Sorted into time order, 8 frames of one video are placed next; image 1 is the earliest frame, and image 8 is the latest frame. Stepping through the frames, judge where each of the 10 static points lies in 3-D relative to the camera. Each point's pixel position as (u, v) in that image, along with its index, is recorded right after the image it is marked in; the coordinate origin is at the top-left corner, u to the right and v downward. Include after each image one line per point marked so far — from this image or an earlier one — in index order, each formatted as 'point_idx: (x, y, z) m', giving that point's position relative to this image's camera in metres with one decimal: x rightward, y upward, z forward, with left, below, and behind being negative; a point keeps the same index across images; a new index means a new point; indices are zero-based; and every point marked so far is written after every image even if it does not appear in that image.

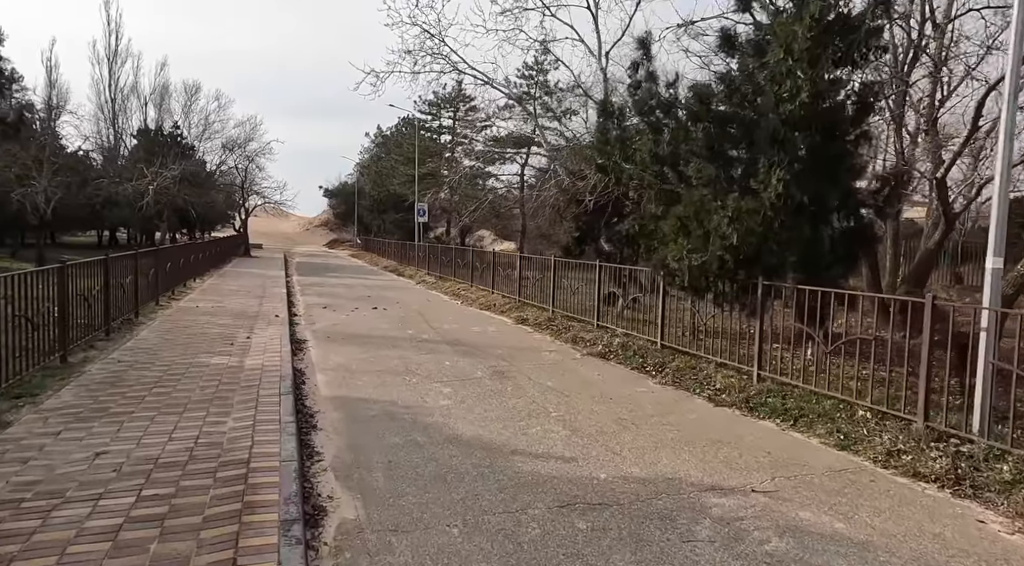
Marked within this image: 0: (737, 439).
0: (+1.8, -1.2, +5.8) m
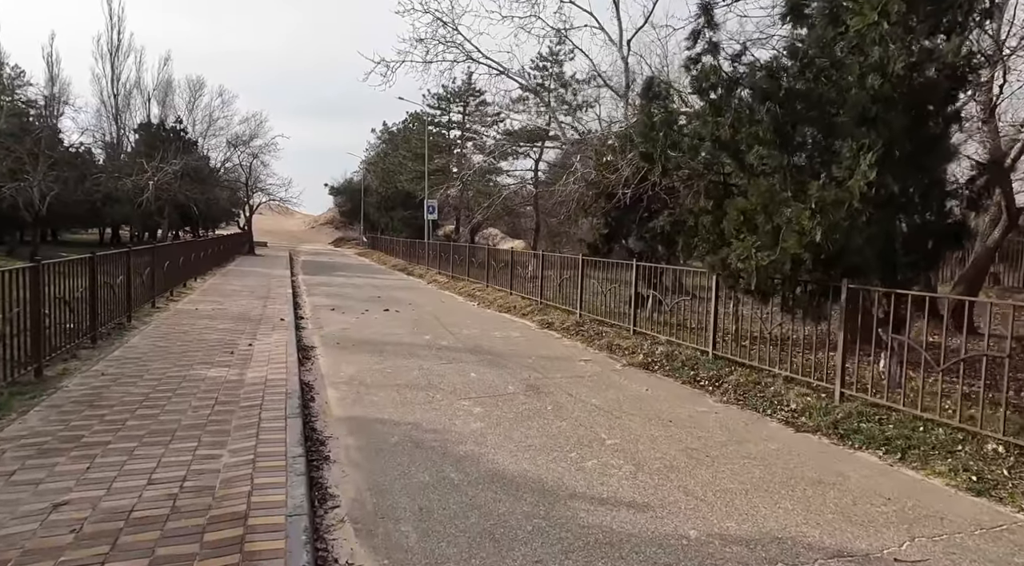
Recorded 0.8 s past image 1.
0: (+2.2, -1.3, +4.7) m
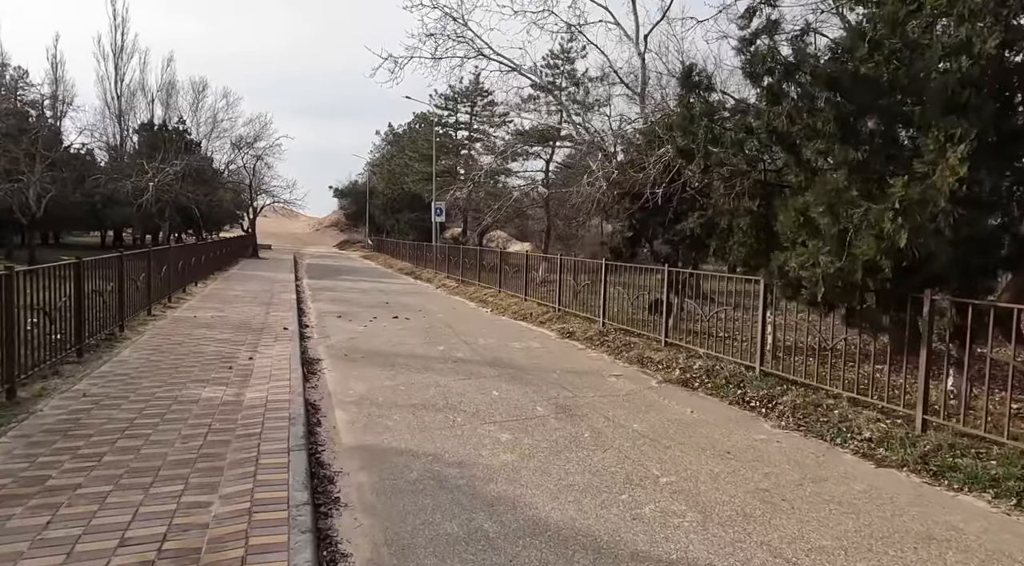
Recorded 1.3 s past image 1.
0: (+2.4, -1.4, +3.9) m
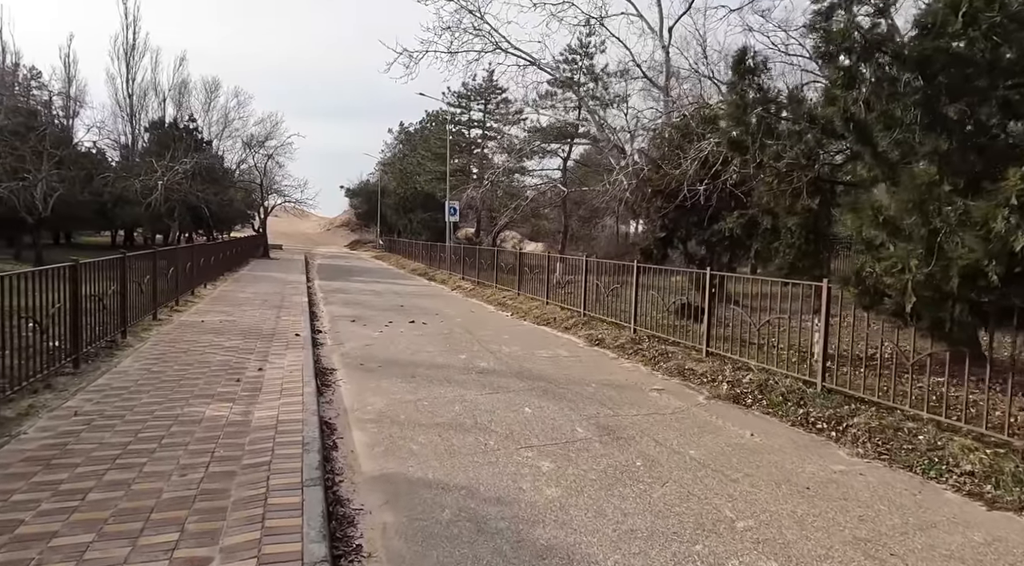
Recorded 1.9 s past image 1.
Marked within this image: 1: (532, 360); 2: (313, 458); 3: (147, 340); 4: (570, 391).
0: (+2.7, -1.4, +3.2) m
1: (+0.3, -1.0, +9.5) m
2: (-1.4, -1.2, +5.0) m
3: (-4.9, -0.8, +9.7) m
4: (+0.6, -1.1, +7.7) m
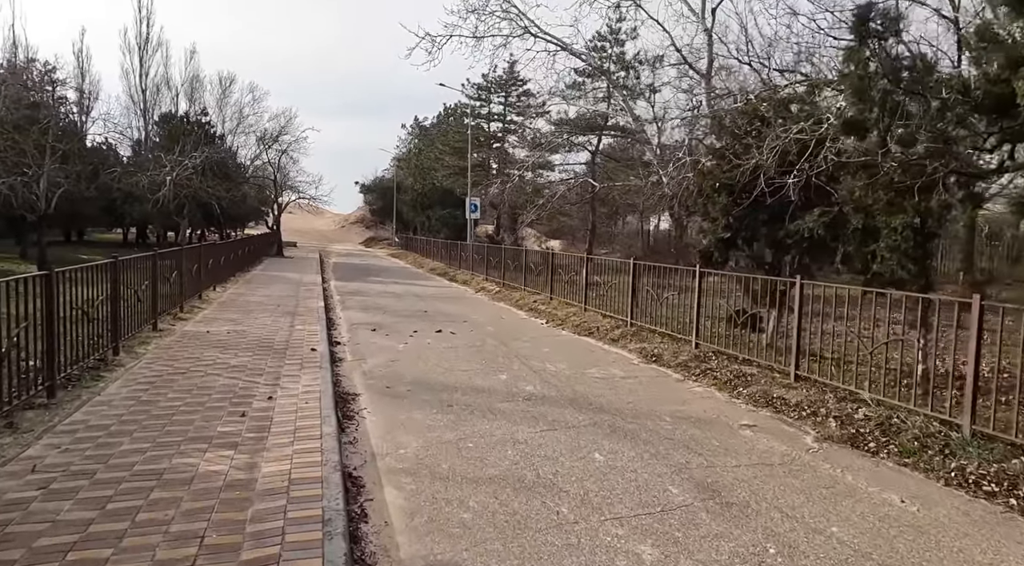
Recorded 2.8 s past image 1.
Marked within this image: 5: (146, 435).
0: (+3.1, -1.6, +1.8) m
1: (+0.8, -1.1, +8.2) m
2: (-0.9, -1.3, +3.7) m
3: (-4.3, -0.9, +8.5) m
4: (+1.1, -1.3, +6.3) m
5: (-2.7, -1.1, +5.4) m
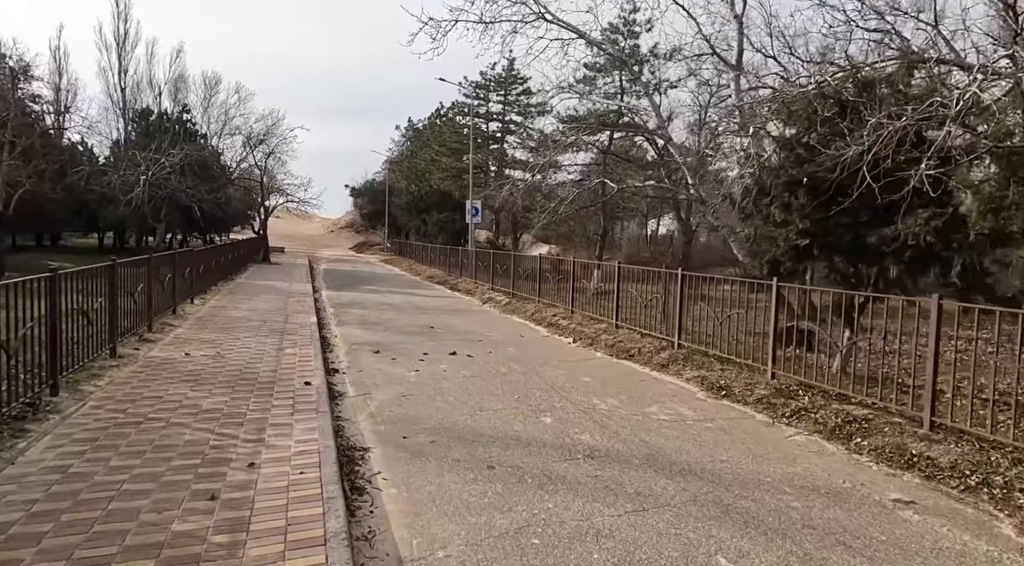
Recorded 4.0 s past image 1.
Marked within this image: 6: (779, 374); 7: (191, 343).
0: (+3.7, -1.7, +0.1) m
1: (+1.3, -1.3, +6.5) m
2: (-0.4, -1.5, +1.9) m
3: (-3.9, -1.1, +6.7) m
4: (+1.6, -1.4, +4.6) m
5: (-2.3, -1.3, +3.6) m
6: (+3.0, -1.0, +8.0) m
7: (-4.5, -0.8, +10.2) m
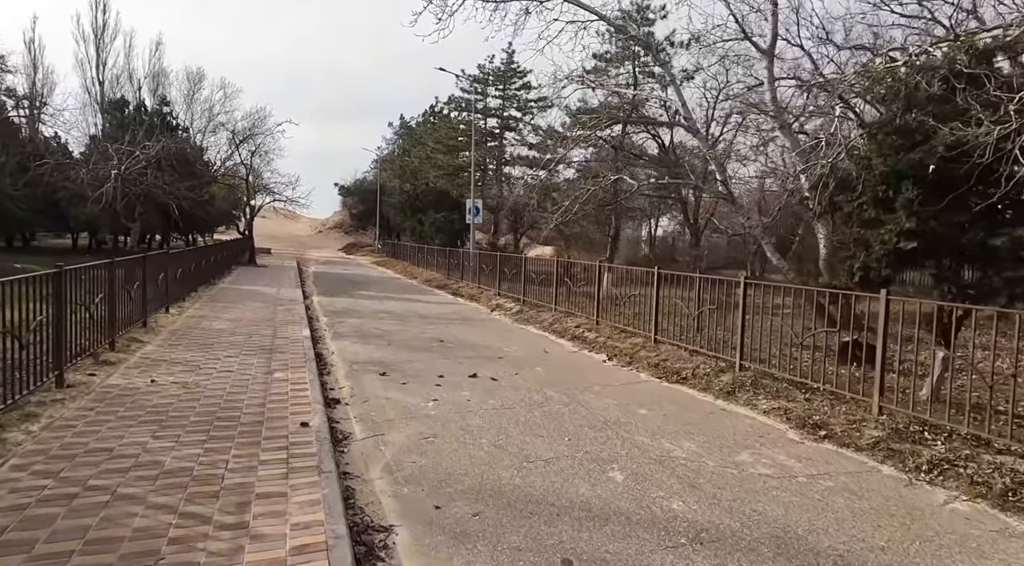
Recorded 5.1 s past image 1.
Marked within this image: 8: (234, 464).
0: (+4.2, -1.8, -1.4) m
1: (+1.7, -1.4, +4.9) m
2: (+0.1, -1.6, +0.3) m
3: (-3.5, -1.2, +5.0) m
4: (+2.1, -1.5, +3.1) m
5: (-1.8, -1.4, +2.0) m
6: (+3.4, -1.1, +6.5) m
7: (-4.1, -1.0, +8.5) m
8: (-1.9, -1.2, +5.0) m
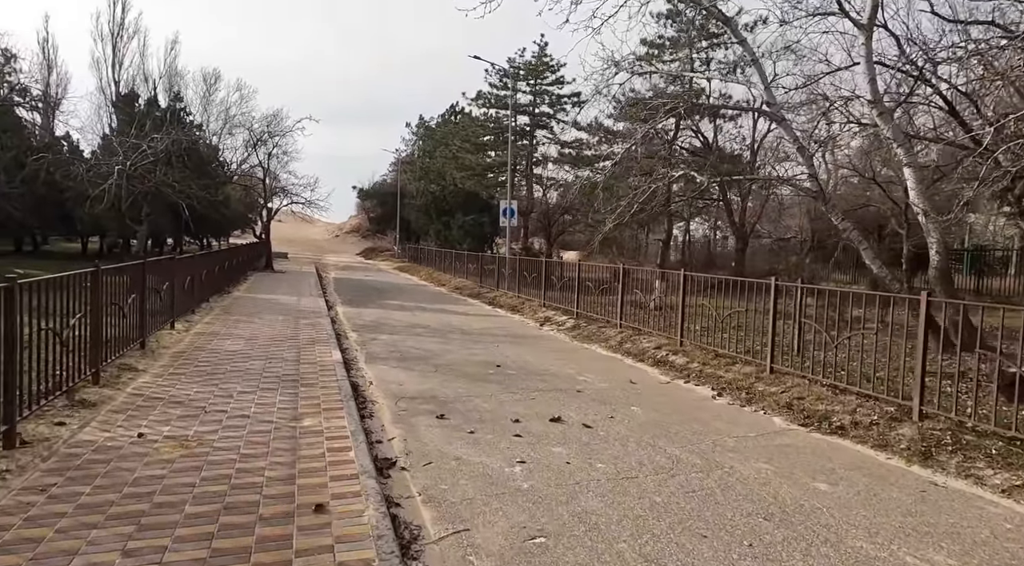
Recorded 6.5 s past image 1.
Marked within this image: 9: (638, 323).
0: (+5.0, -1.9, -3.5) m
1: (+2.6, -1.6, +2.8) m
2: (+0.9, -1.7, -1.8) m
3: (-2.6, -1.3, +3.0) m
4: (+2.9, -1.7, +0.9) m
5: (-1.0, -1.5, -0.1) m
6: (+4.3, -1.3, +4.4) m
7: (-3.2, -1.1, +6.5) m
8: (-1.1, -1.4, +2.9) m
9: (+2.3, -0.7, +13.2) m
